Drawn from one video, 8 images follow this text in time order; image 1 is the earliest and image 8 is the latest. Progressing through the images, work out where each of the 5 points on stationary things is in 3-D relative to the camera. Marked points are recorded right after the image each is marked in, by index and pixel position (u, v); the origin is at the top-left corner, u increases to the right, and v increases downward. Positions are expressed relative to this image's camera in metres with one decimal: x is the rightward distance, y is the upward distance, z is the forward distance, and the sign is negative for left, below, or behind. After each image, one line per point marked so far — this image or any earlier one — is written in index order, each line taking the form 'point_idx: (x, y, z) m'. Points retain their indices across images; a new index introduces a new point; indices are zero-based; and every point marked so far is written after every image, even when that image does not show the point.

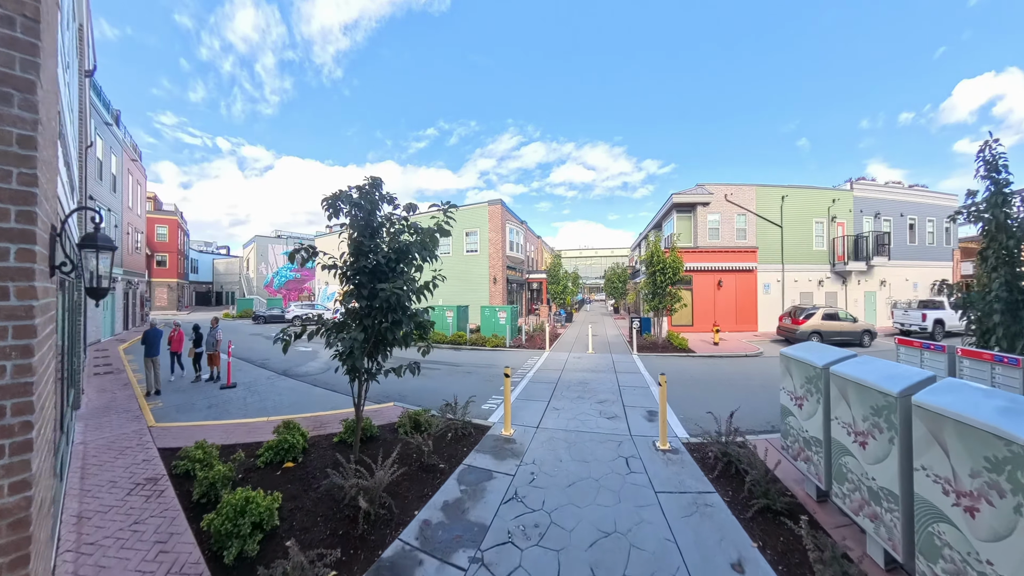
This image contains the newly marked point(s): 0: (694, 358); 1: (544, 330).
0: (+3.7, -1.4, +11.0) m
1: (+0.9, -1.1, +14.4) m
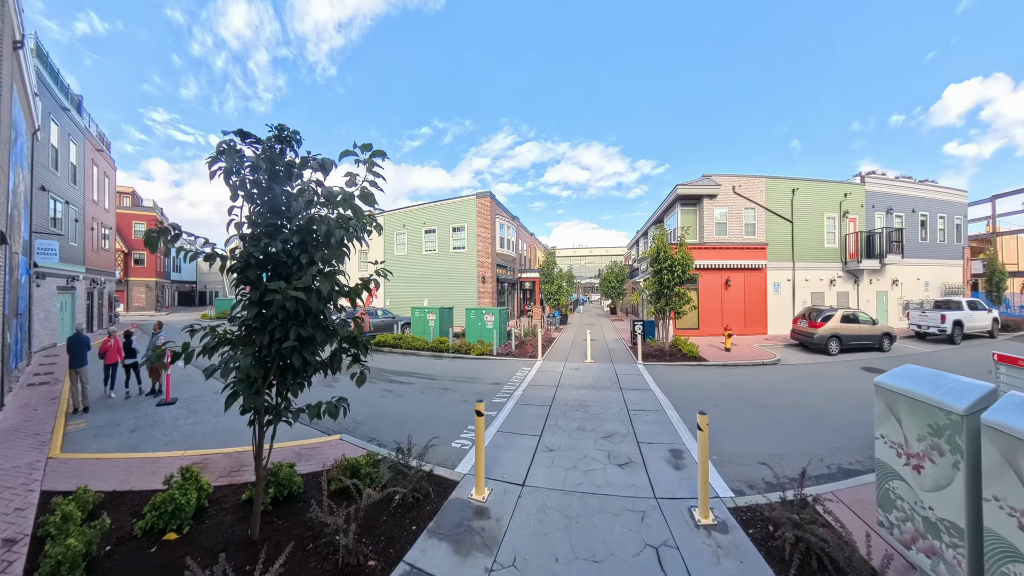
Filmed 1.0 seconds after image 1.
0: (+3.5, -1.4, +9.6) m
1: (+0.6, -1.1, +12.9) m
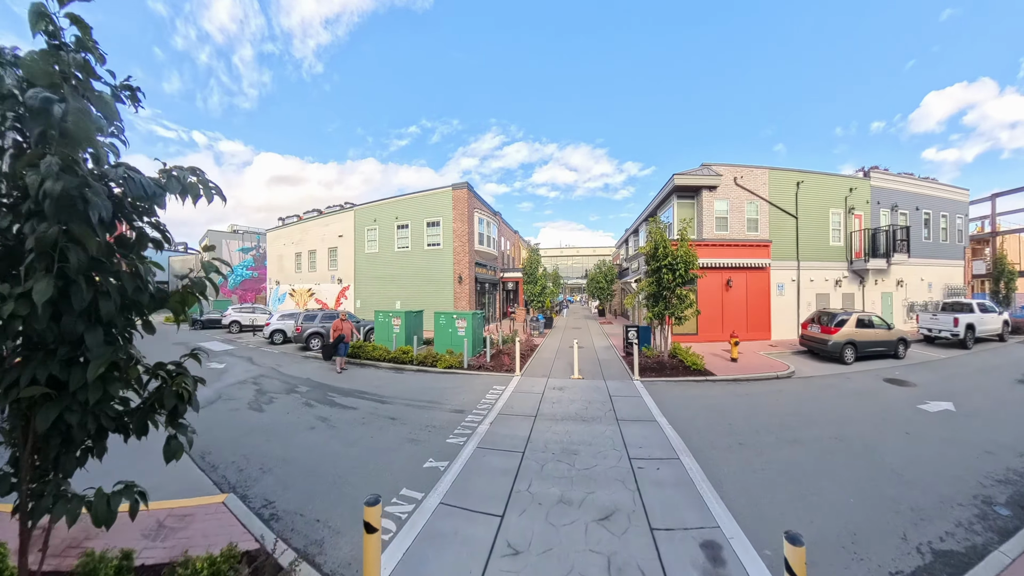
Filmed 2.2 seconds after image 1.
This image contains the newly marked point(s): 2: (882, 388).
0: (+3.1, -1.5, +8.1) m
1: (+0.1, -1.1, +11.4) m
2: (+6.8, -1.8, +10.0) m
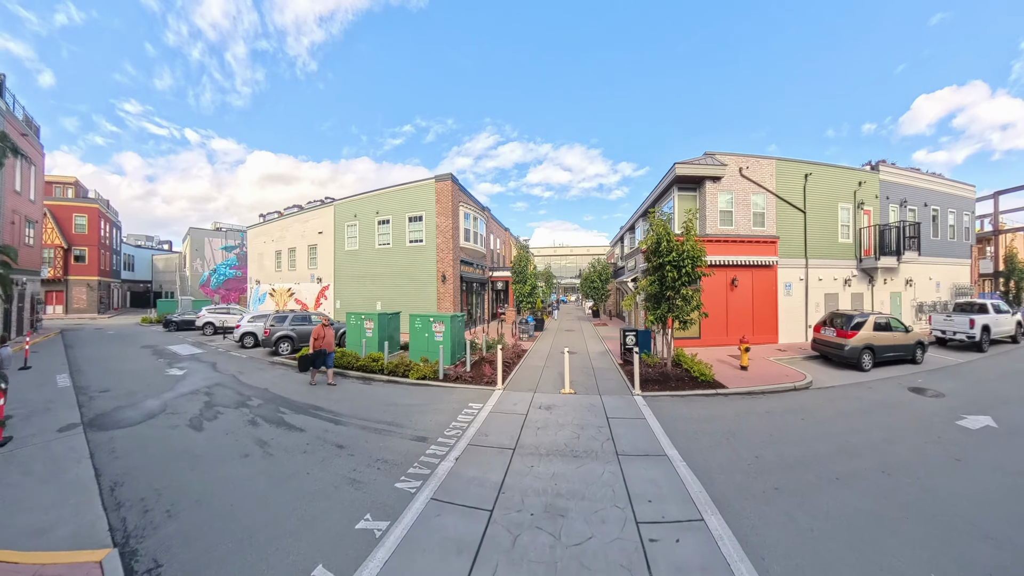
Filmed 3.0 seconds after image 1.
0: (+2.8, -1.4, +7.0) m
1: (-0.2, -1.1, +10.2) m
2: (+6.5, -1.8, +8.9) m
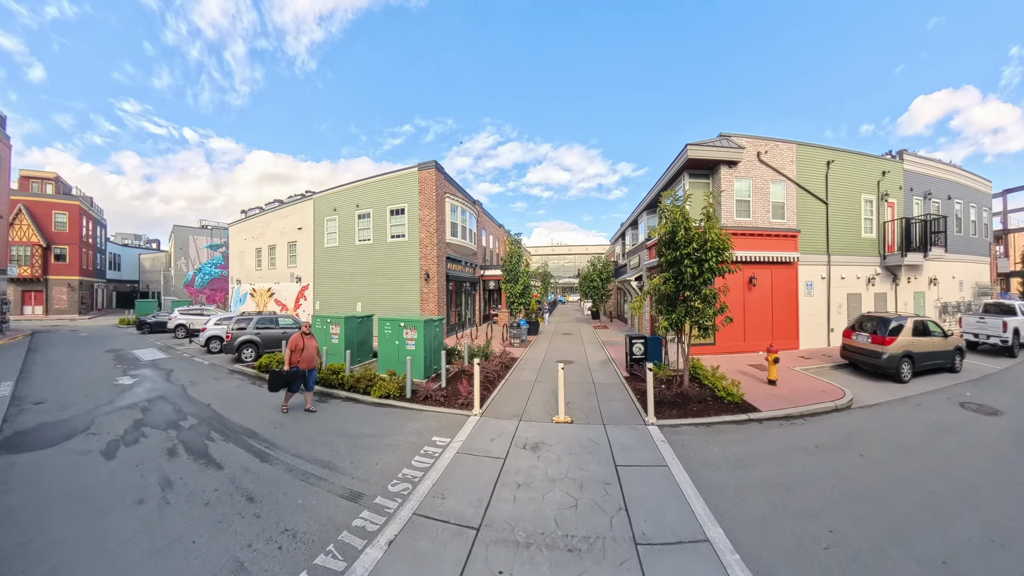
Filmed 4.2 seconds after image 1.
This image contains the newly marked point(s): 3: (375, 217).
0: (+2.6, -1.4, +5.5) m
1: (-0.4, -1.1, +8.8) m
2: (+6.3, -1.8, +7.5) m
3: (-3.8, +2.0, +15.1) m
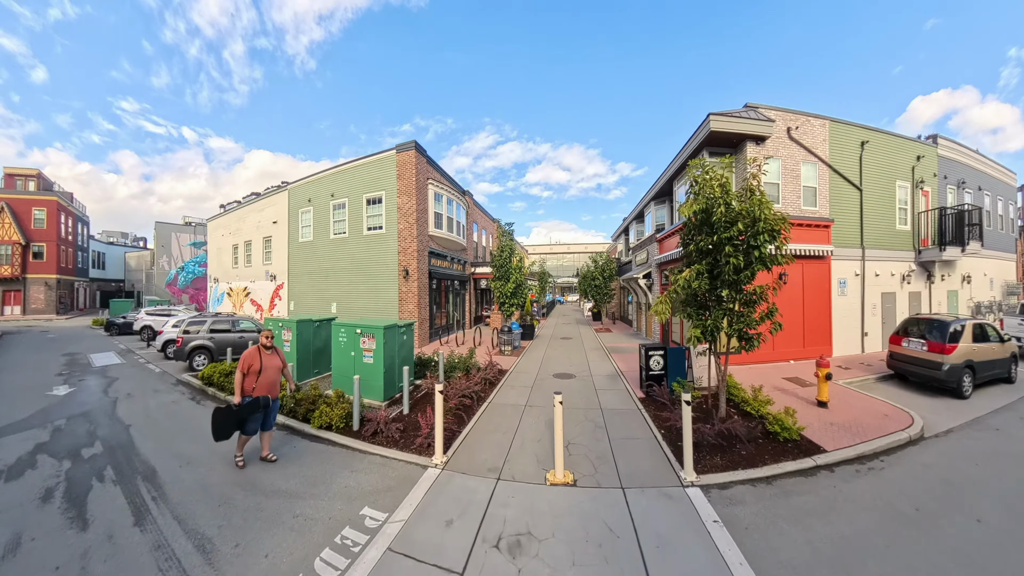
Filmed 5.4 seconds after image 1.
0: (+2.4, -1.4, +4.0) m
1: (-0.6, -1.1, +7.2) m
2: (+6.2, -1.8, +5.9) m
3: (-4.0, +2.0, +13.5) m
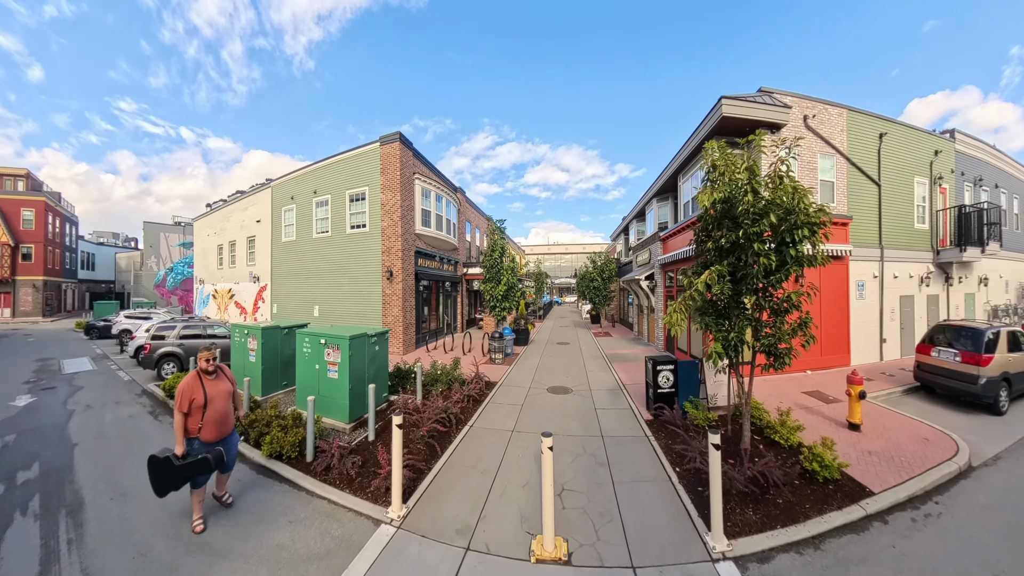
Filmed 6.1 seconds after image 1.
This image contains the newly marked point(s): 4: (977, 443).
0: (+2.3, -1.4, +3.2) m
1: (-0.7, -1.1, +6.4) m
2: (+6.0, -1.8, +5.1) m
3: (-4.1, +2.0, +12.7) m
4: (+5.2, -1.7, +6.1) m
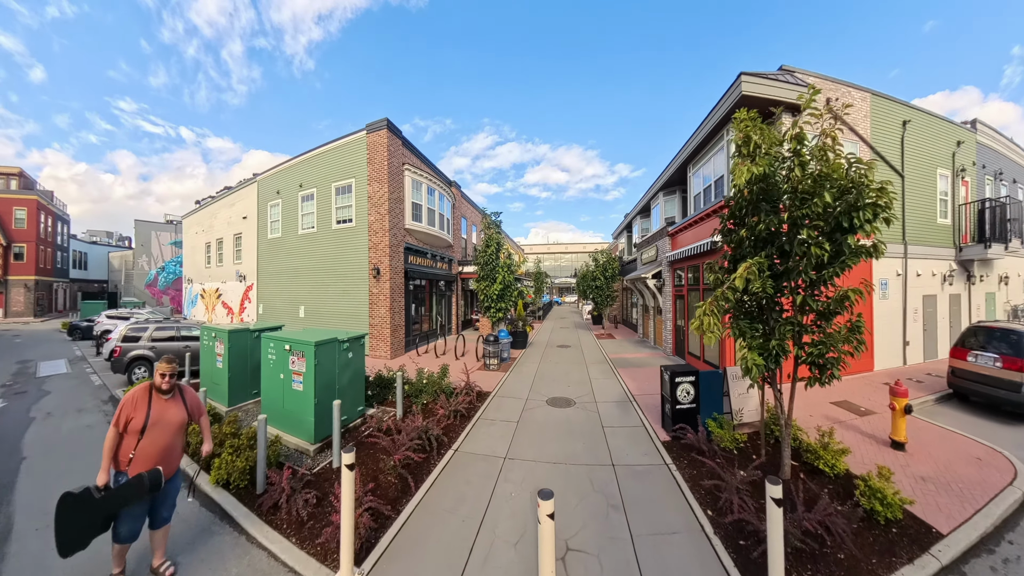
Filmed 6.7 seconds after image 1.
0: (+2.3, -1.4, +2.4) m
1: (-0.7, -1.1, +5.6) m
2: (+6.0, -1.8, +4.4) m
3: (-4.2, +2.0, +11.9) m
4: (+5.2, -1.7, +5.4) m
